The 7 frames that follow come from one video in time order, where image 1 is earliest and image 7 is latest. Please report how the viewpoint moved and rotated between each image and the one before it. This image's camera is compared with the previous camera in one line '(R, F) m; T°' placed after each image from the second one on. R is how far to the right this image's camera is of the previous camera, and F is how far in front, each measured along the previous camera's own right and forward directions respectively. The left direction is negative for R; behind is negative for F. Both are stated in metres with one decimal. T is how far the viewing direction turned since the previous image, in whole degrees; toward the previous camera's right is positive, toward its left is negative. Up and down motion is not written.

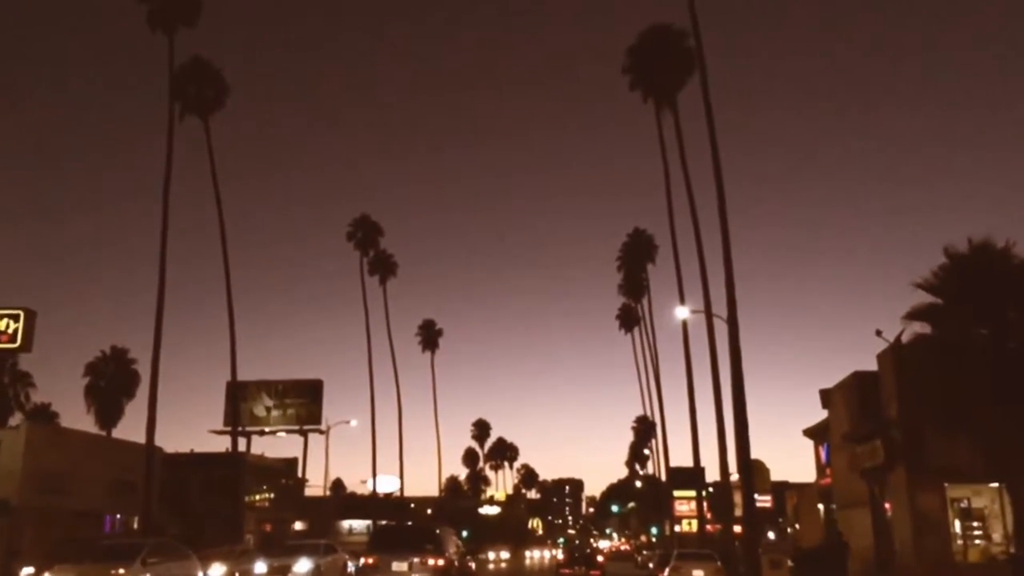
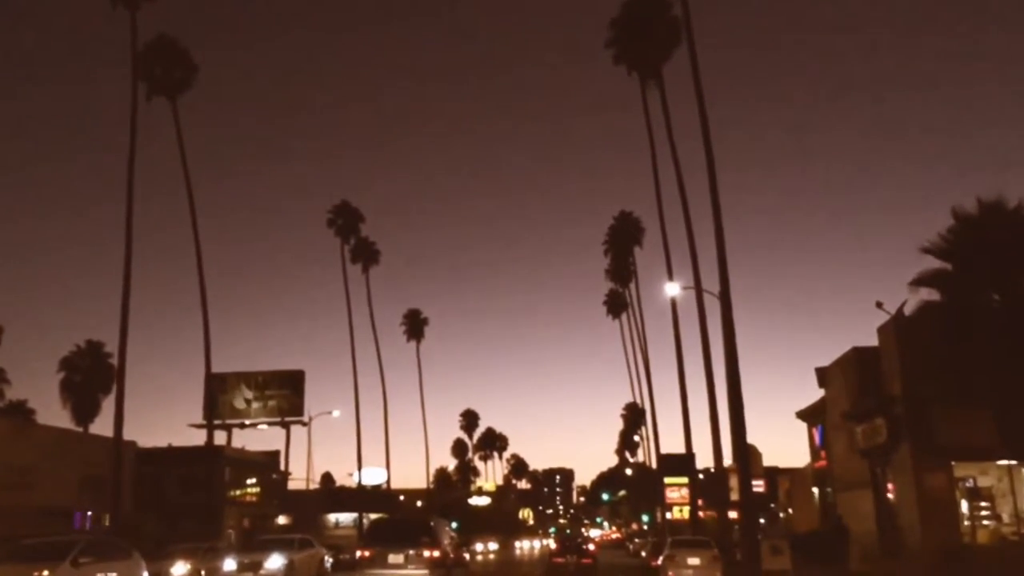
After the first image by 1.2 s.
(+0.2, +1.9) m; +1°
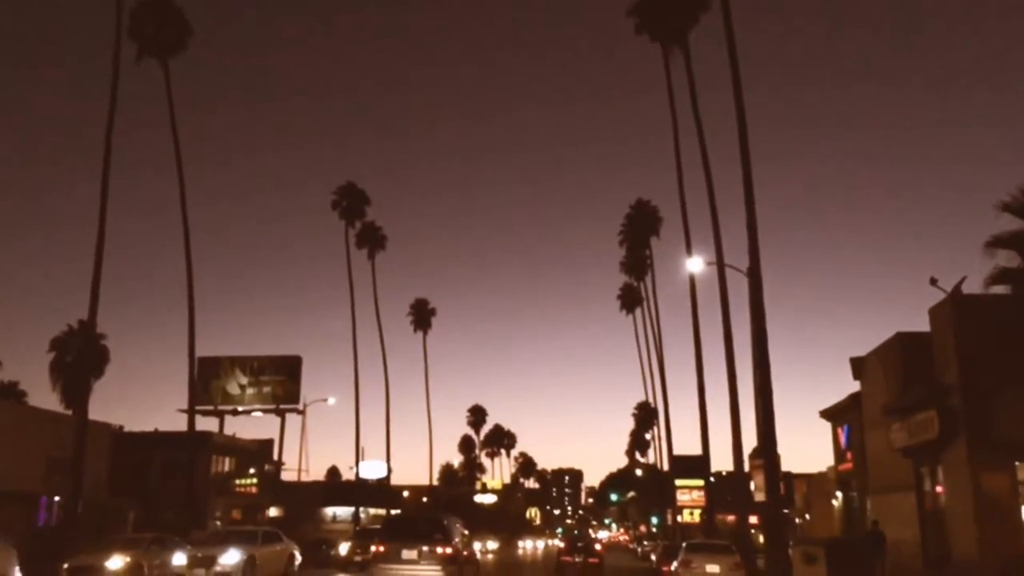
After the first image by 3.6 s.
(+0.3, +3.9) m; -1°
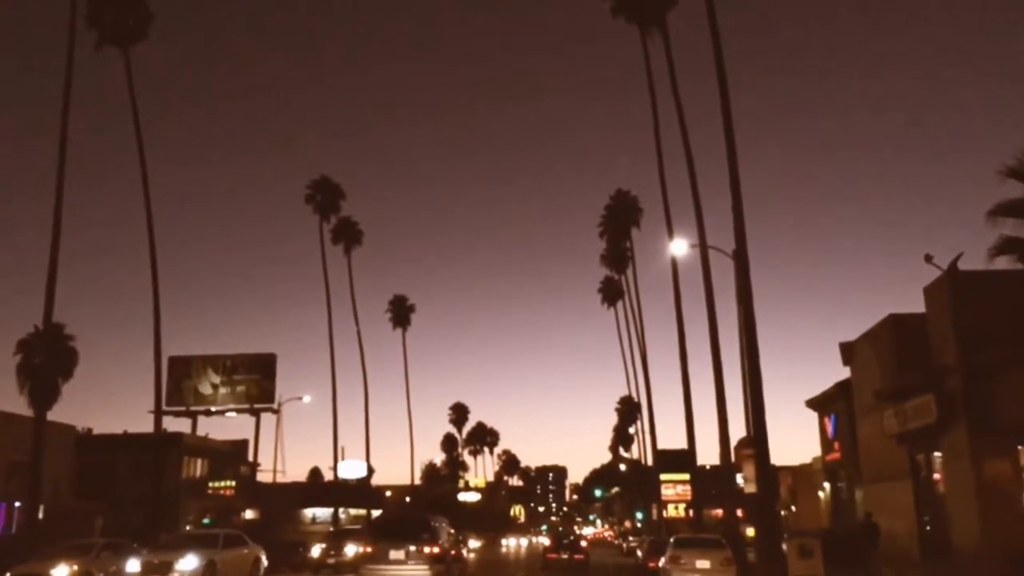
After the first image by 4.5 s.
(+0.2, +1.5) m; +1°
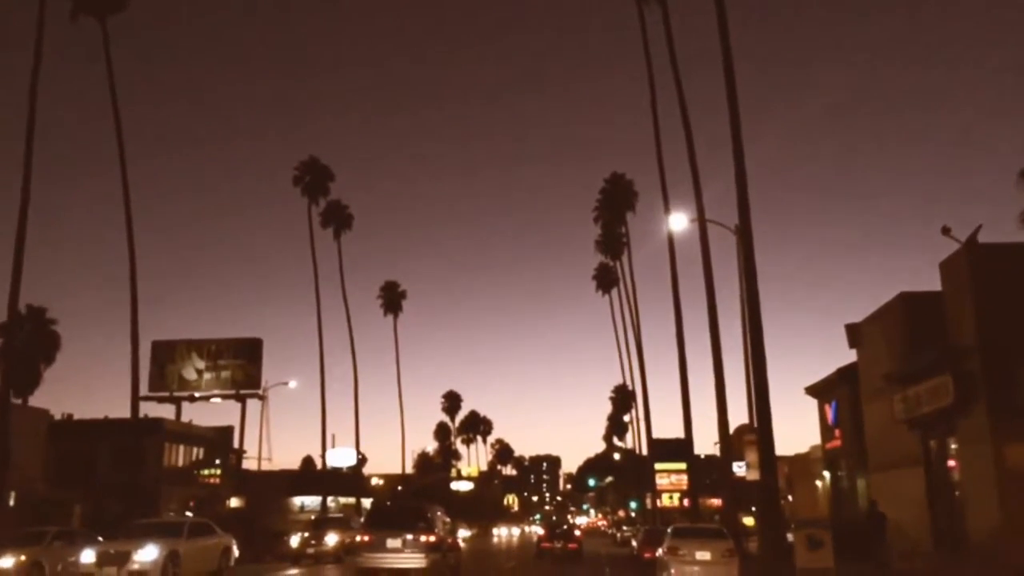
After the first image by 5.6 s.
(+0.1, +1.8) m; 0°
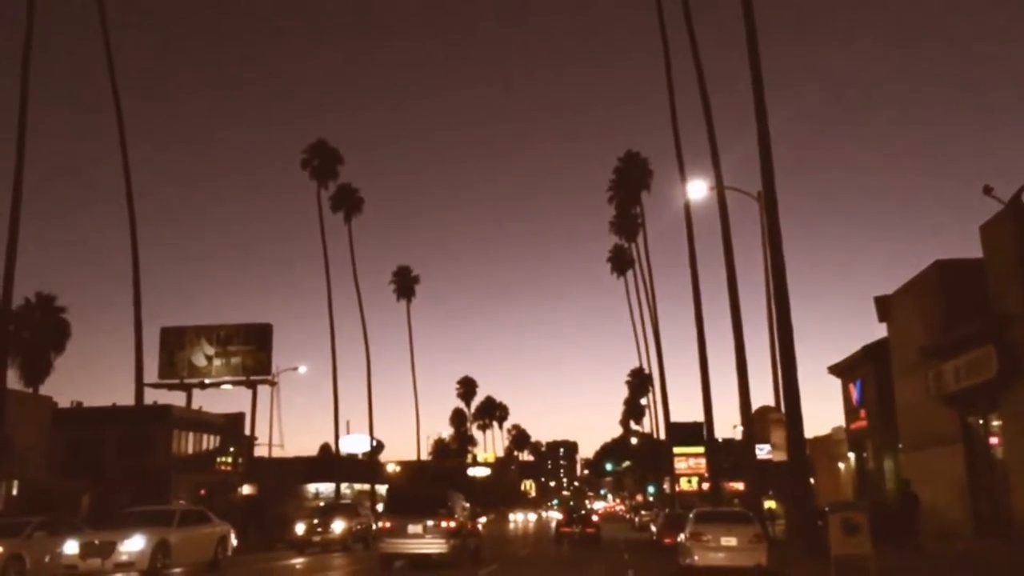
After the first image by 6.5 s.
(+0.1, +1.6) m; -1°
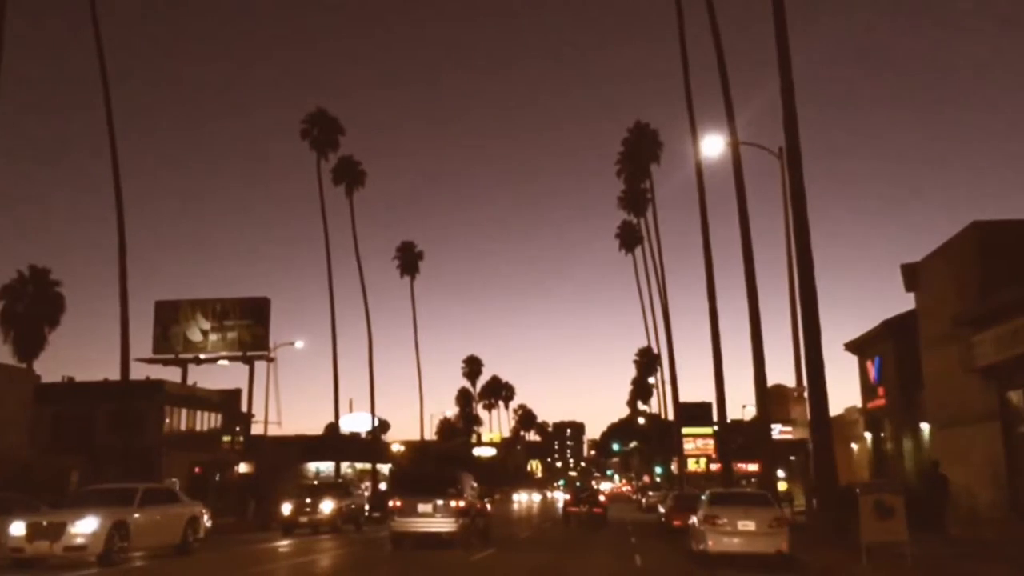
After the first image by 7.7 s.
(+0.2, +2.1) m; 0°
